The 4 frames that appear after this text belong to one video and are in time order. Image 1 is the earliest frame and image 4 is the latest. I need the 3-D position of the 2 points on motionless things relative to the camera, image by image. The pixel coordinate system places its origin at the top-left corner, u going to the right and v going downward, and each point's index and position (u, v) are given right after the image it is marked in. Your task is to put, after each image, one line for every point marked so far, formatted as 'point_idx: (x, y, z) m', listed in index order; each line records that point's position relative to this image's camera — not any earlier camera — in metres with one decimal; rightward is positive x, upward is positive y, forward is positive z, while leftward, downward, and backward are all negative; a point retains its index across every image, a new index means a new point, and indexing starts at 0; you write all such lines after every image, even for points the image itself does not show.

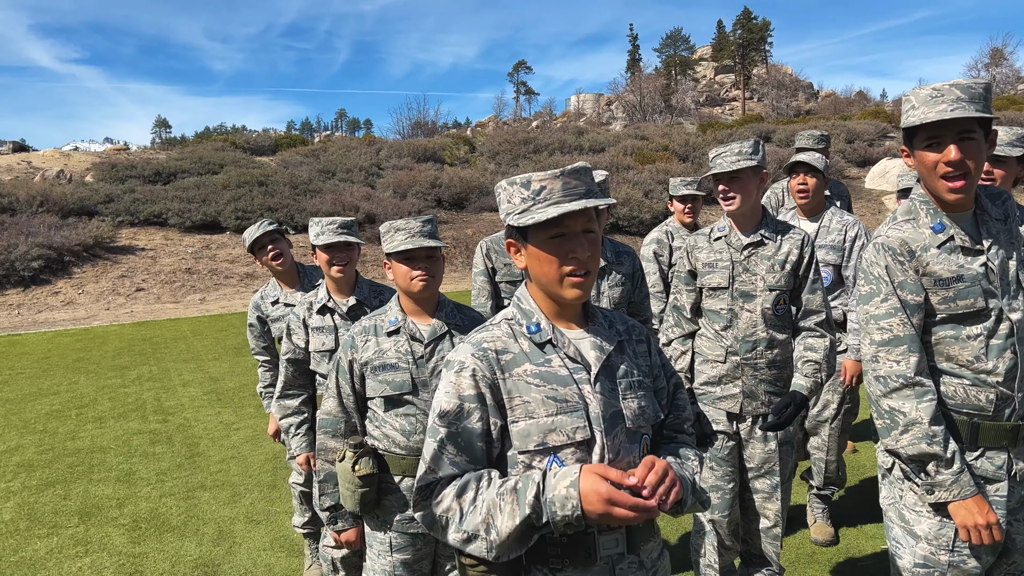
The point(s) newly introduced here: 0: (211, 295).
0: (-6.8, -0.2, +18.4) m
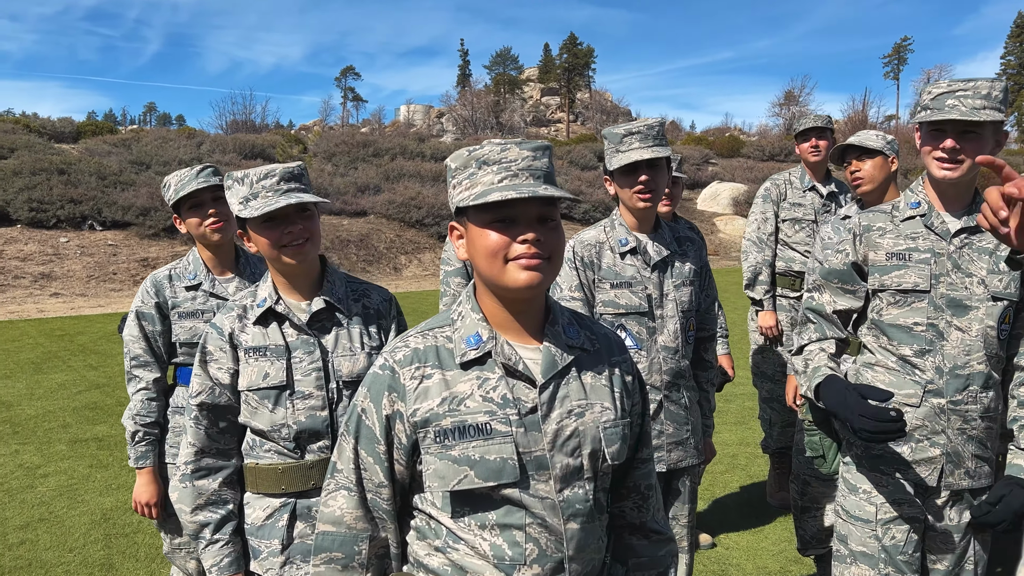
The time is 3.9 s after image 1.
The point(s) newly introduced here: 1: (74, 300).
0: (-9.5, -0.2, +15.1) m
1: (-8.2, -0.2, +15.2) m
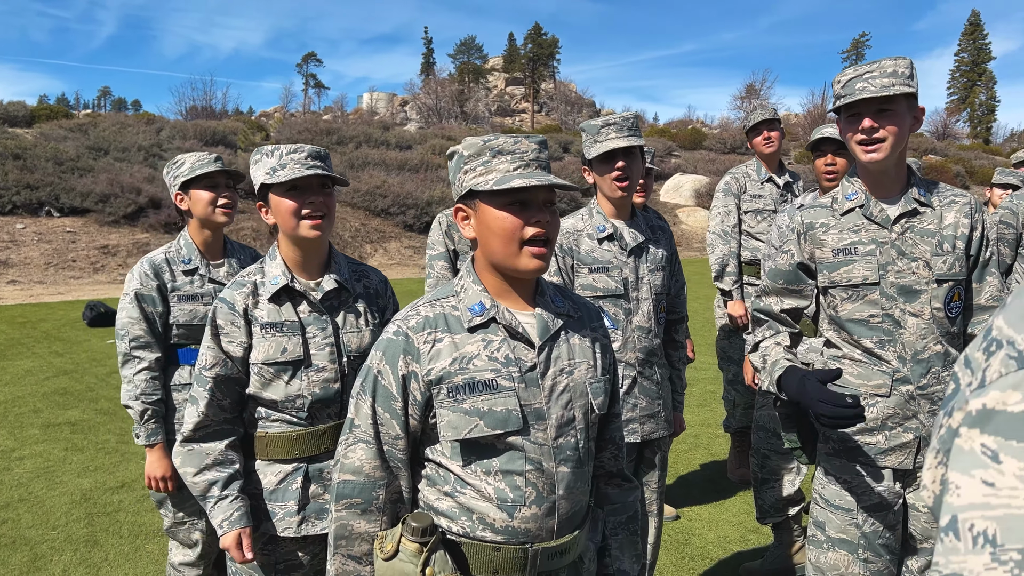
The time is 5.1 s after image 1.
0: (-10.1, +0.1, +14.8) m
1: (-8.8, 0.0, +15.1) m
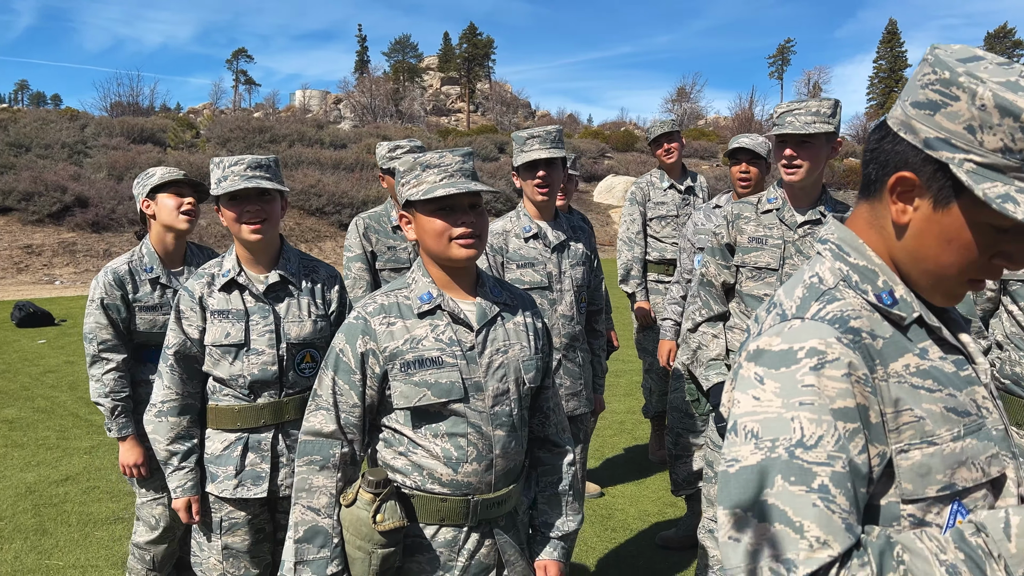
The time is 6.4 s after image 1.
0: (-11.3, +0.1, +14.4) m
1: (-10.0, 0.0, +14.8) m
